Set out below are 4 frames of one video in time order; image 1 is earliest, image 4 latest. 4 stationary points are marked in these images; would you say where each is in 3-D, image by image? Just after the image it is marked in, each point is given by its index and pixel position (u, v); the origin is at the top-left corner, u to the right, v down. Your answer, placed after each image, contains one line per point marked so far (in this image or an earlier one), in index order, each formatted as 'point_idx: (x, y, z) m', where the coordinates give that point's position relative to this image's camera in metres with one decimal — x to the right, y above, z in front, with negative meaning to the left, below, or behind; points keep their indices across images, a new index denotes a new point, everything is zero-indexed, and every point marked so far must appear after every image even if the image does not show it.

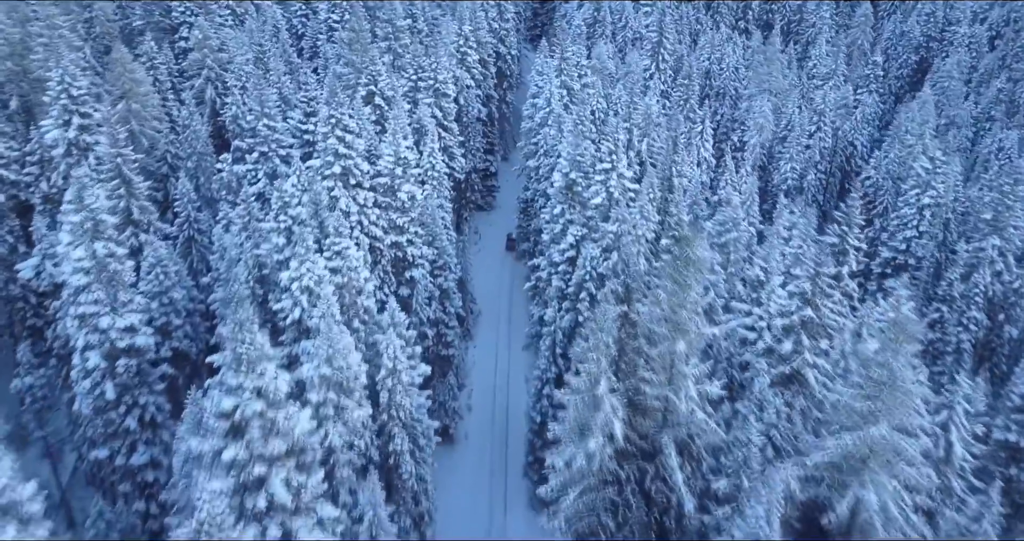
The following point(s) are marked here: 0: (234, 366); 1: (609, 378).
0: (-5.3, -1.7, +15.2) m
1: (+2.2, -2.5, +18.3) m
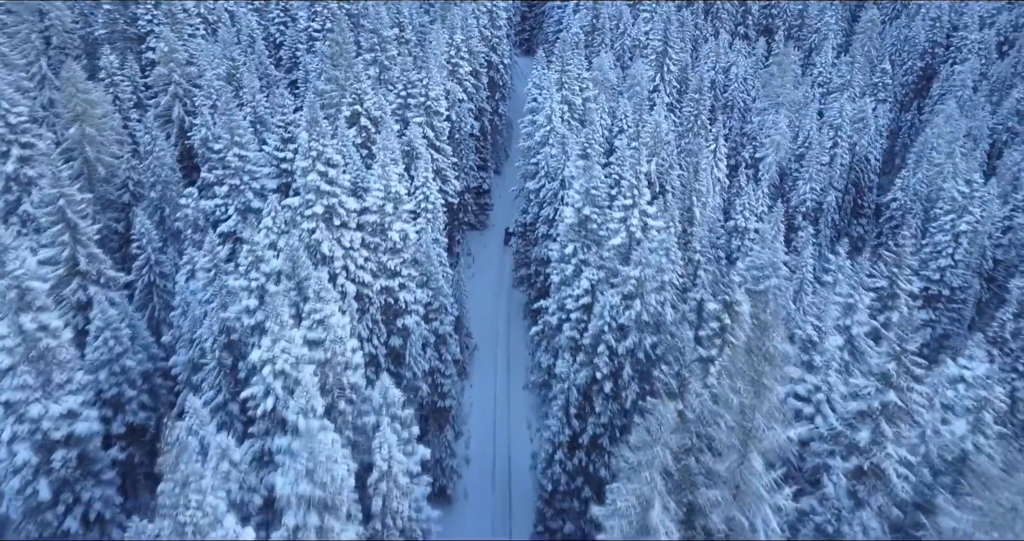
0: (-4.8, -3.4, +11.3) m
1: (+2.7, -4.1, +14.6) m
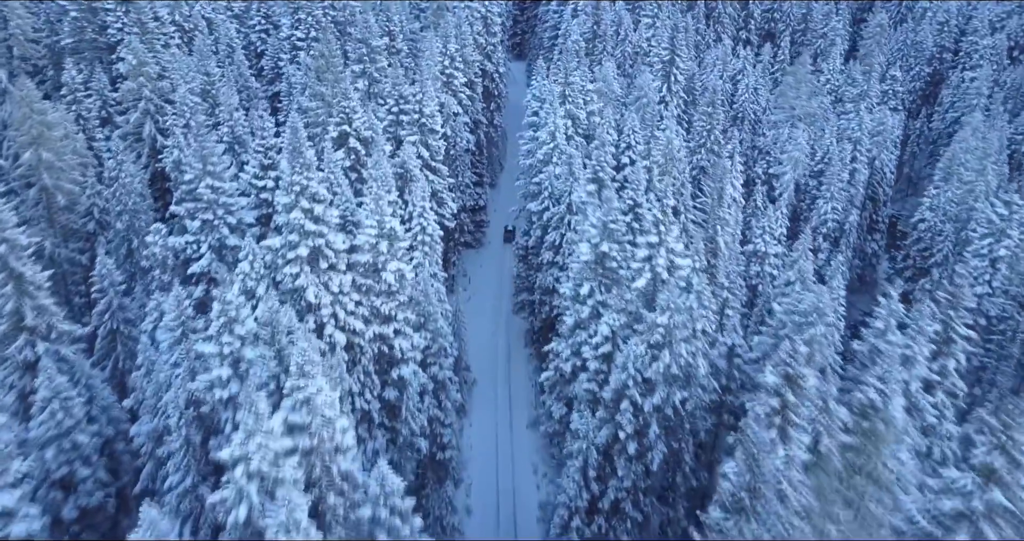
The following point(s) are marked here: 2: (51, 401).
0: (-4.2, -4.8, +8.2) m
1: (+3.3, -5.5, +11.6) m
2: (-11.2, -3.1, +19.1) m
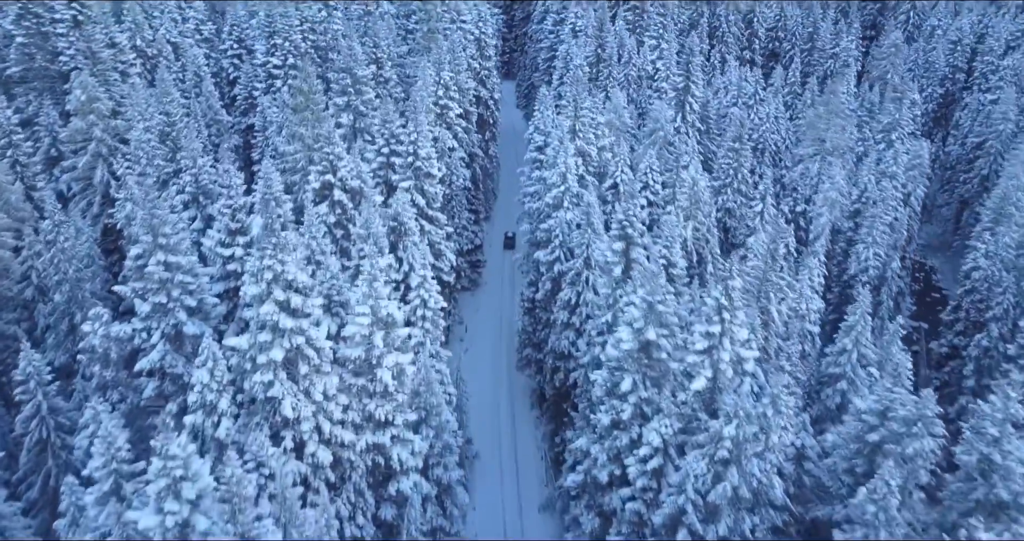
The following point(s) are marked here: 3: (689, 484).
0: (-3.1, -7.0, +3.4) m
1: (+4.3, -7.6, +7.0) m
2: (-10.4, -5.5, +14.2) m
3: (+4.1, -5.0, +18.5) m
